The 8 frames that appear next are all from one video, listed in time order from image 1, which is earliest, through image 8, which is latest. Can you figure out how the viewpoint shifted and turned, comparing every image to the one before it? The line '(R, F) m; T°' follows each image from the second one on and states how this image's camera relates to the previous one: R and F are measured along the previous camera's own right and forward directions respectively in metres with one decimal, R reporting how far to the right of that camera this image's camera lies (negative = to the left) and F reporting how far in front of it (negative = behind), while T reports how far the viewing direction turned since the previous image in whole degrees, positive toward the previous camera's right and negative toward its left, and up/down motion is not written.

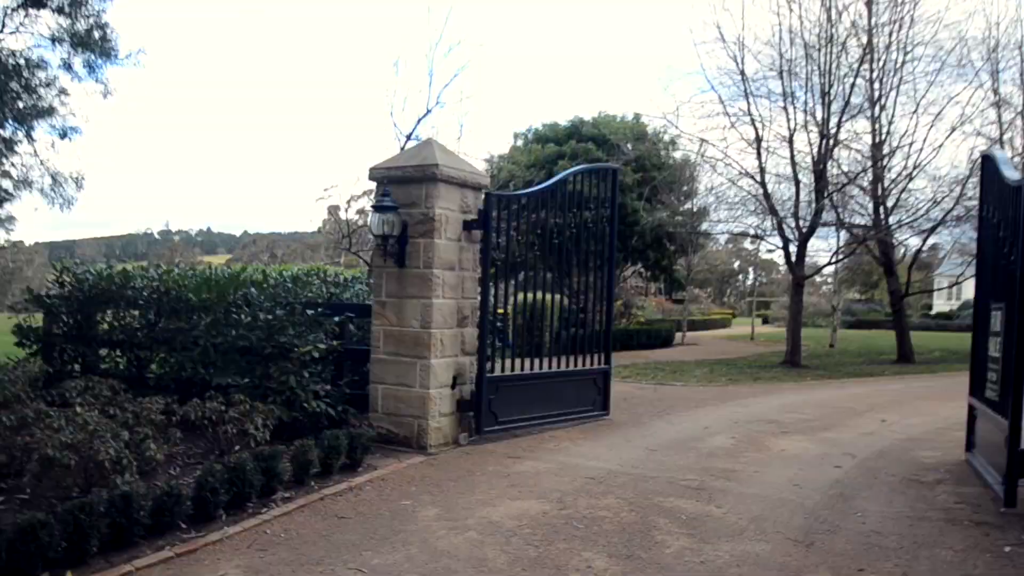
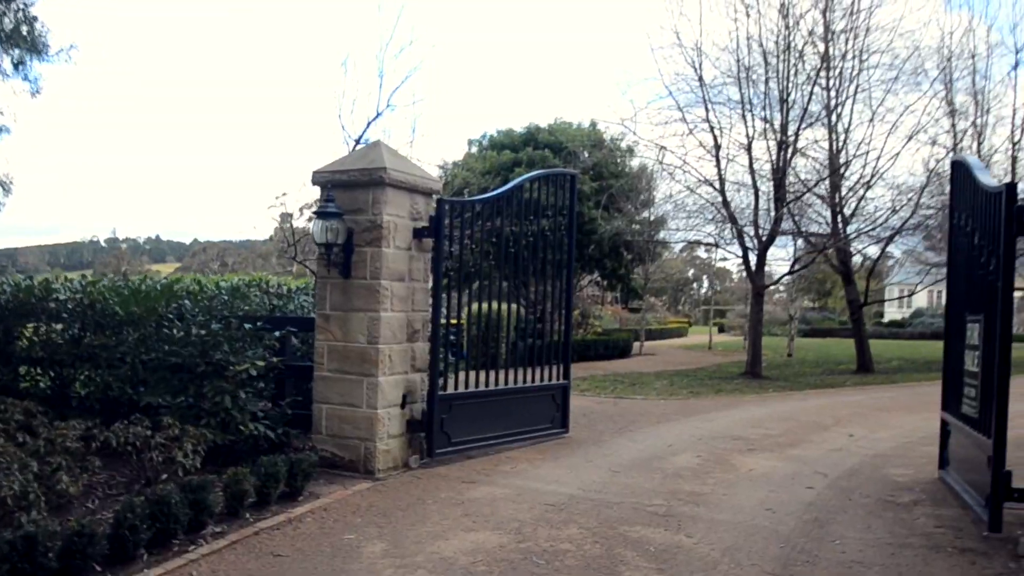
(0.0, +0.5) m; +3°
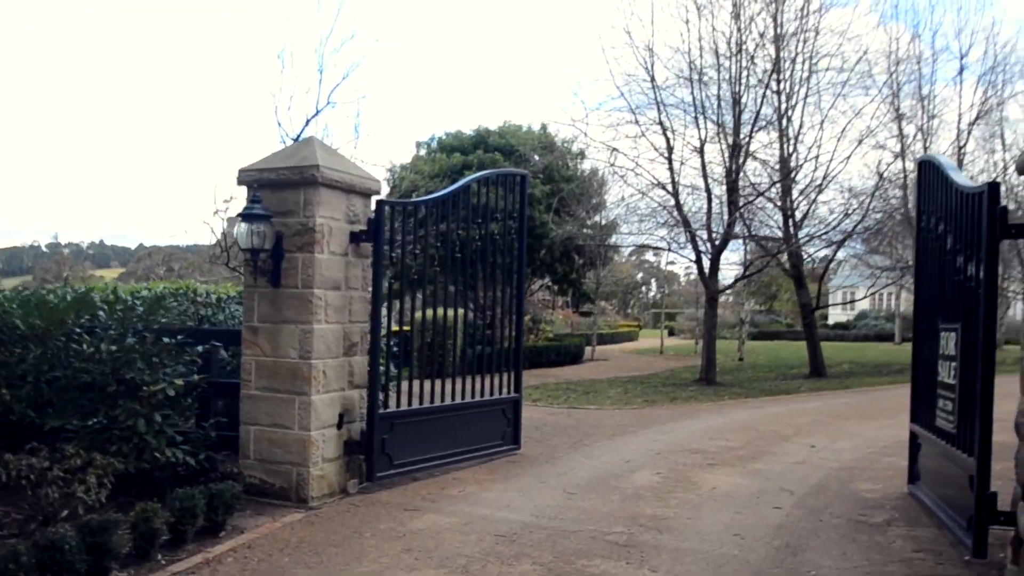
(0.0, +0.5) m; +3°
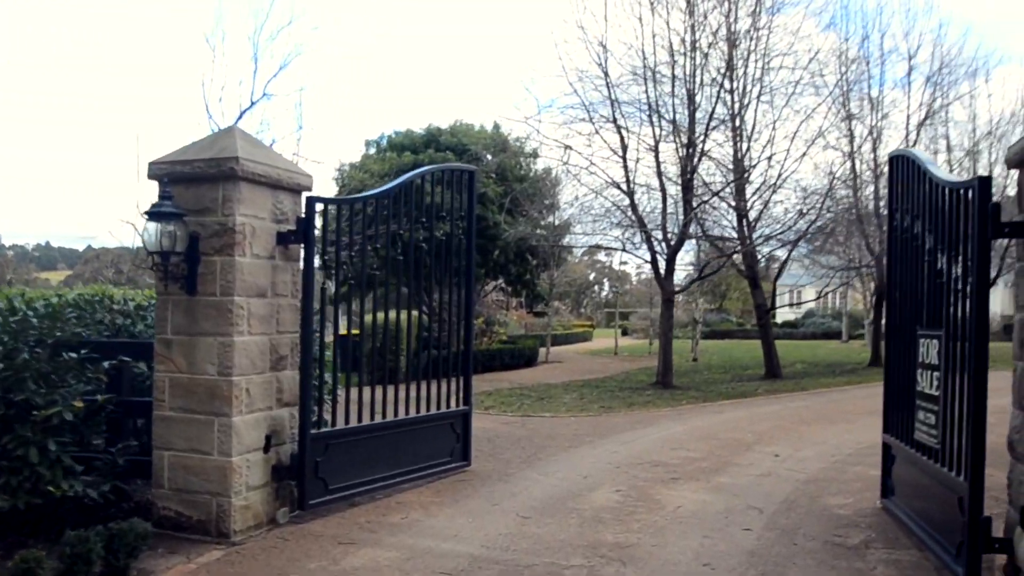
(+0.1, +0.6) m; +3°
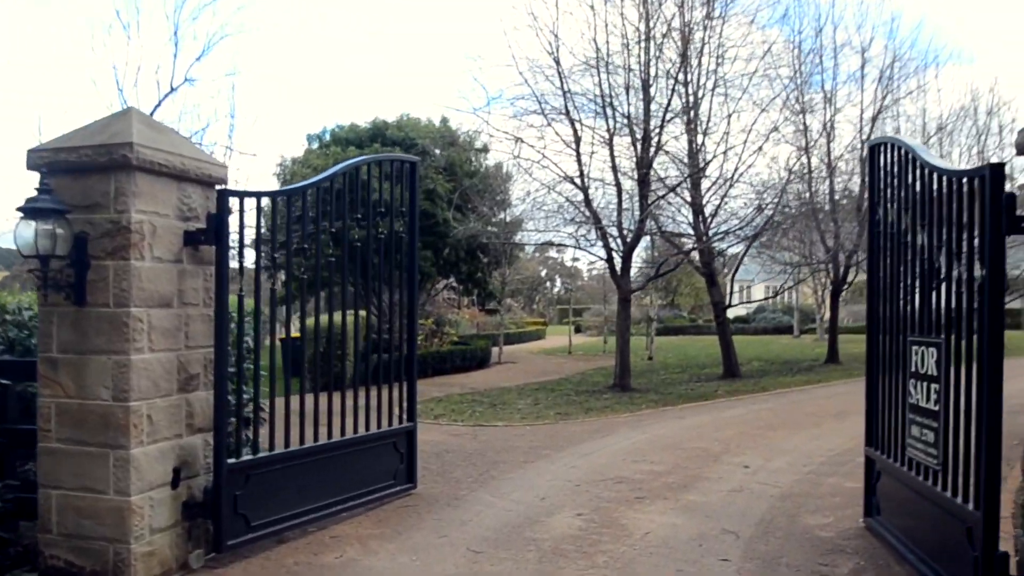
(0.0, +0.7) m; +3°
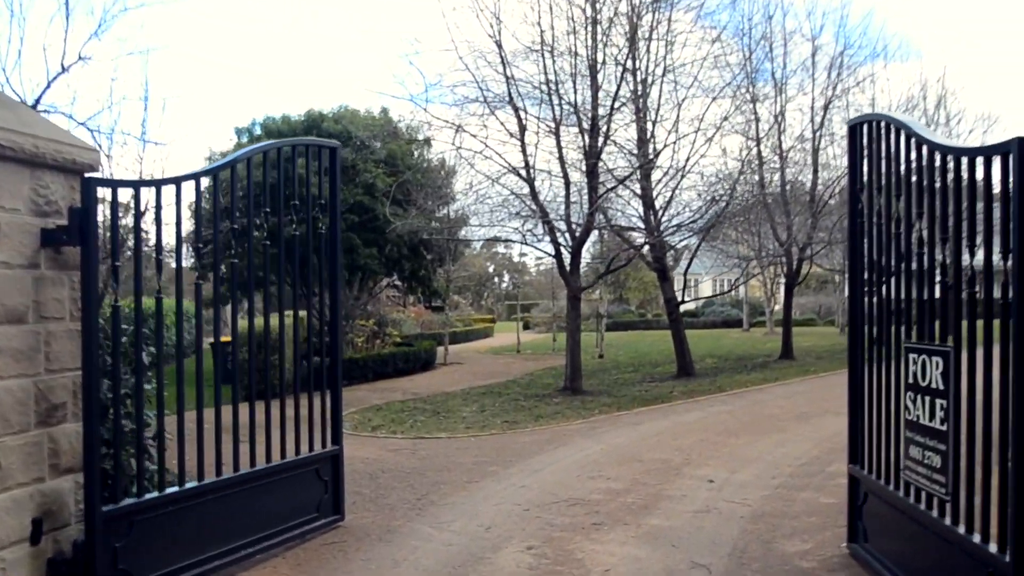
(+0.1, +0.8) m; +4°
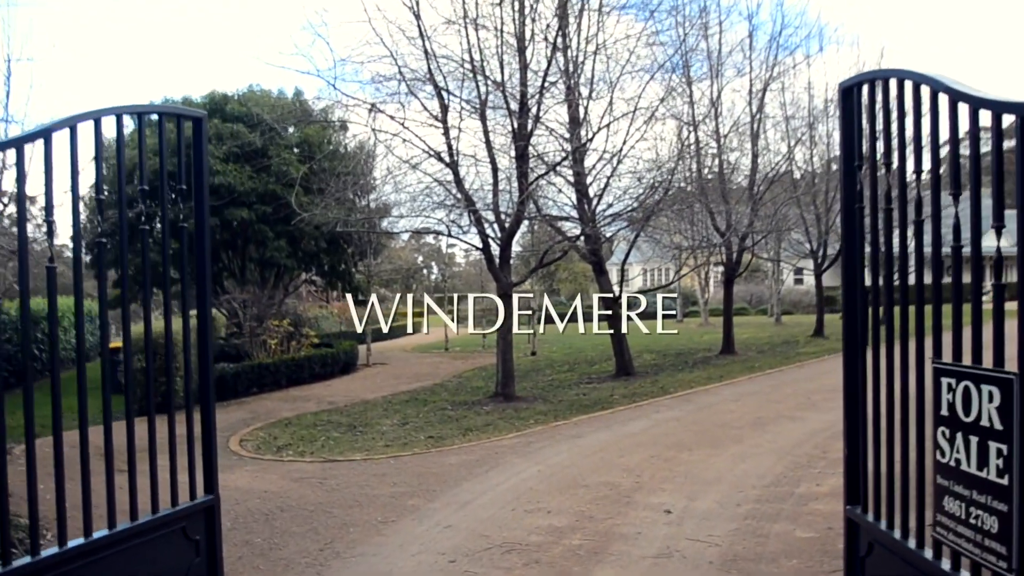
(+0.1, +1.1) m; +5°
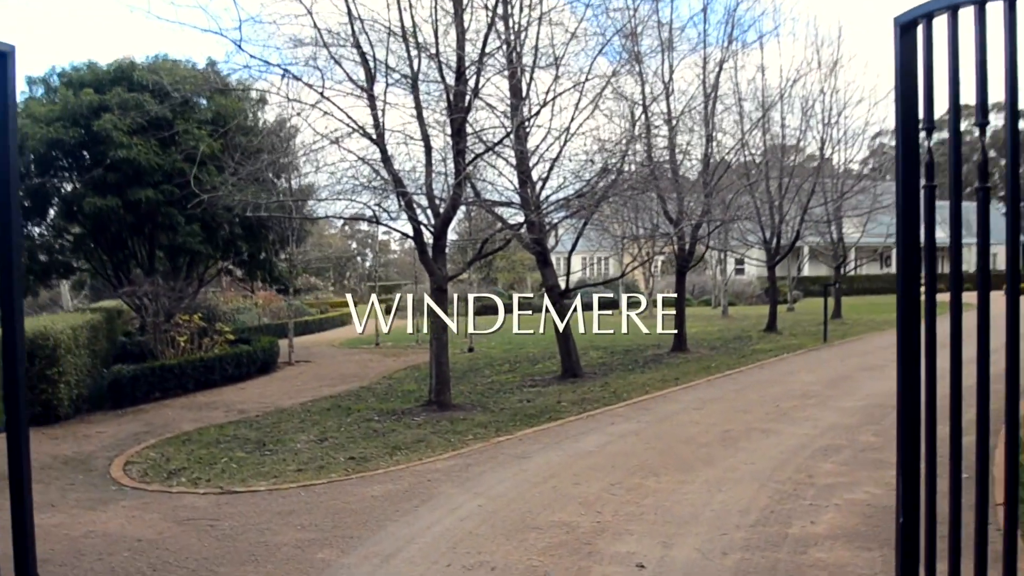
(0.0, +1.2) m; +5°
